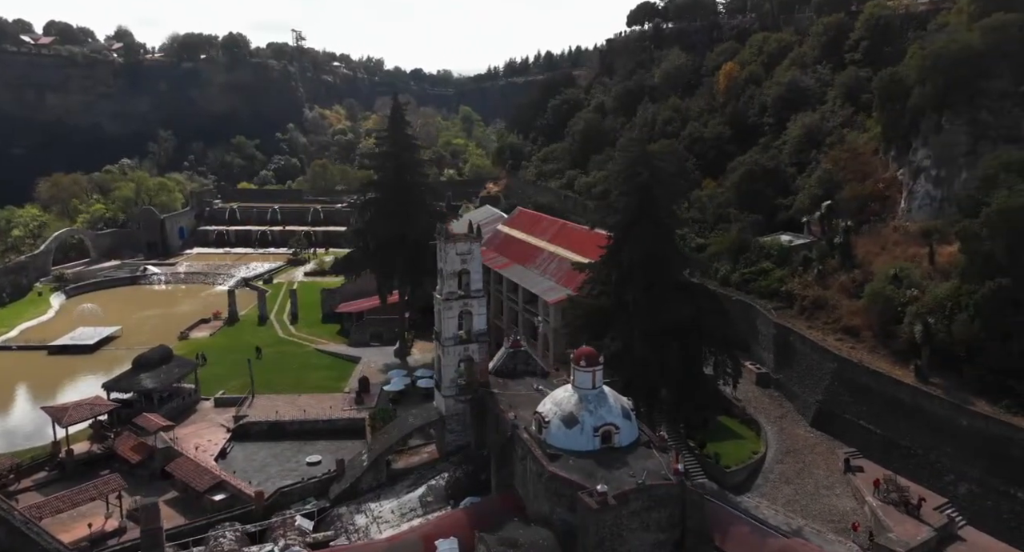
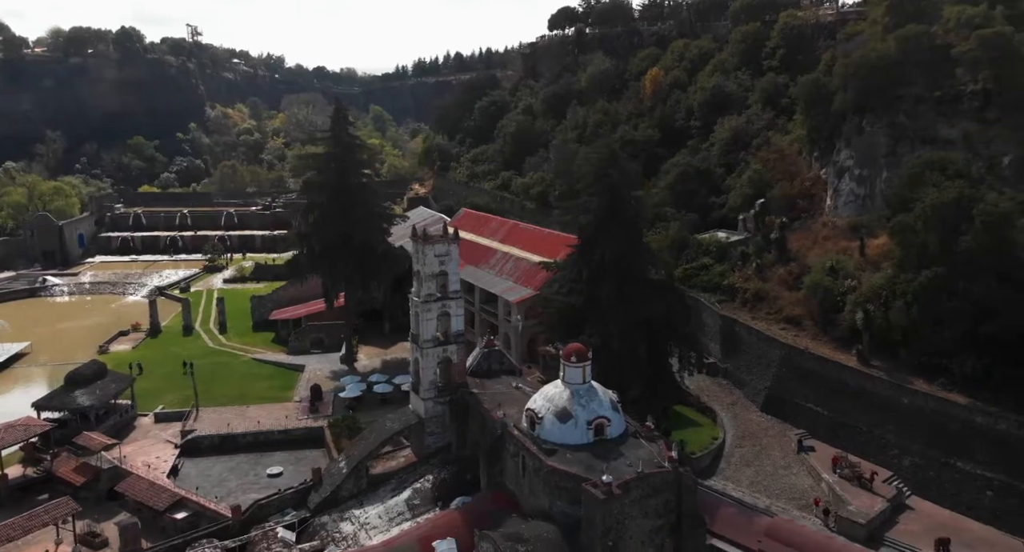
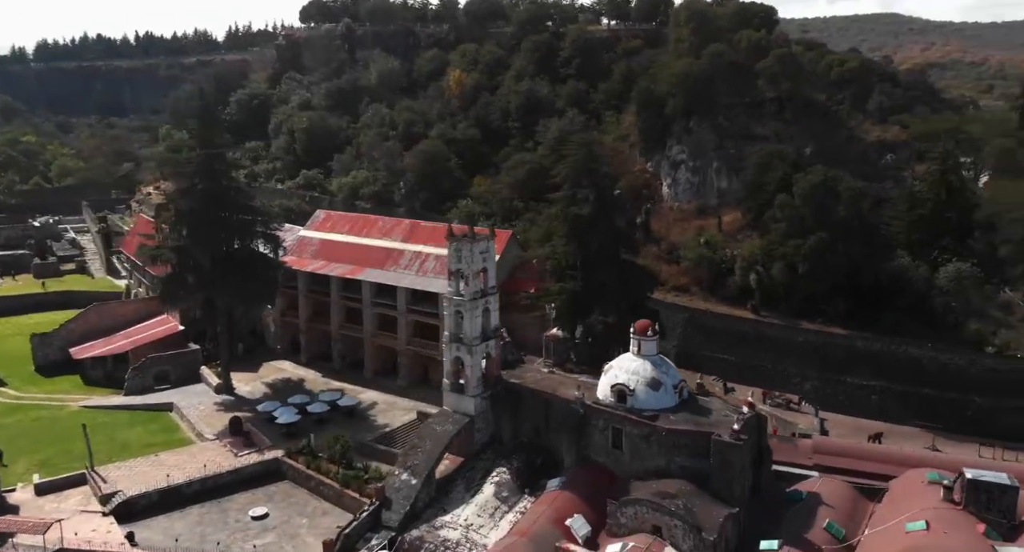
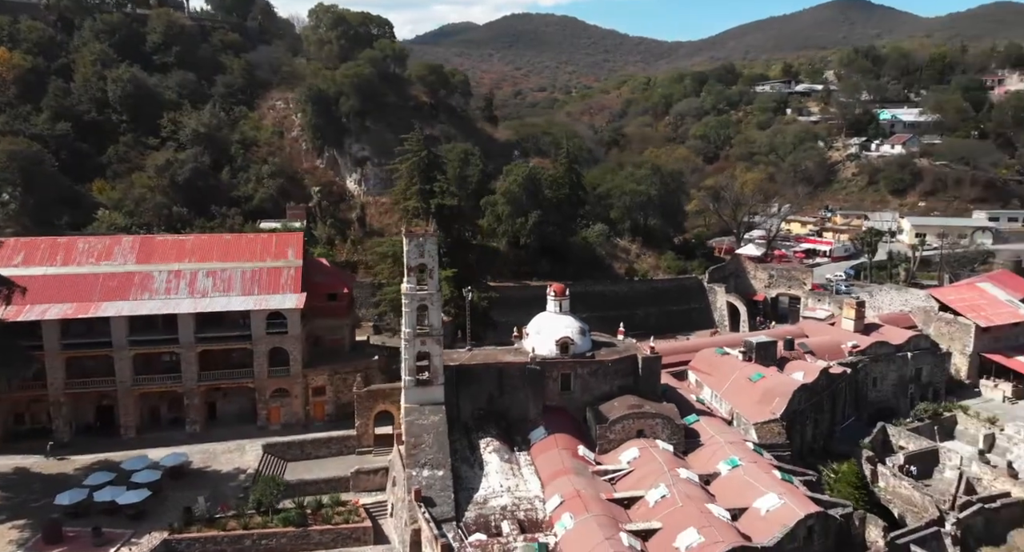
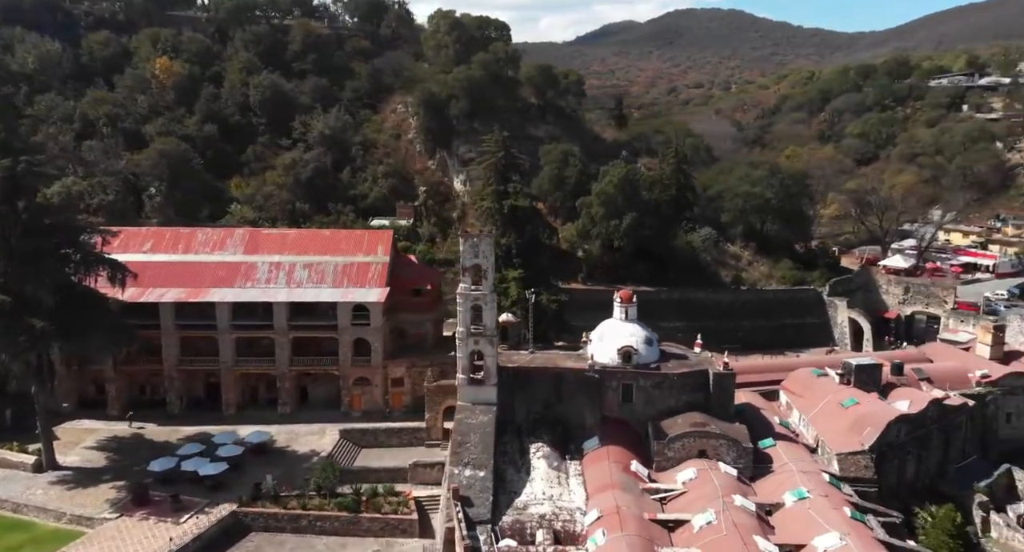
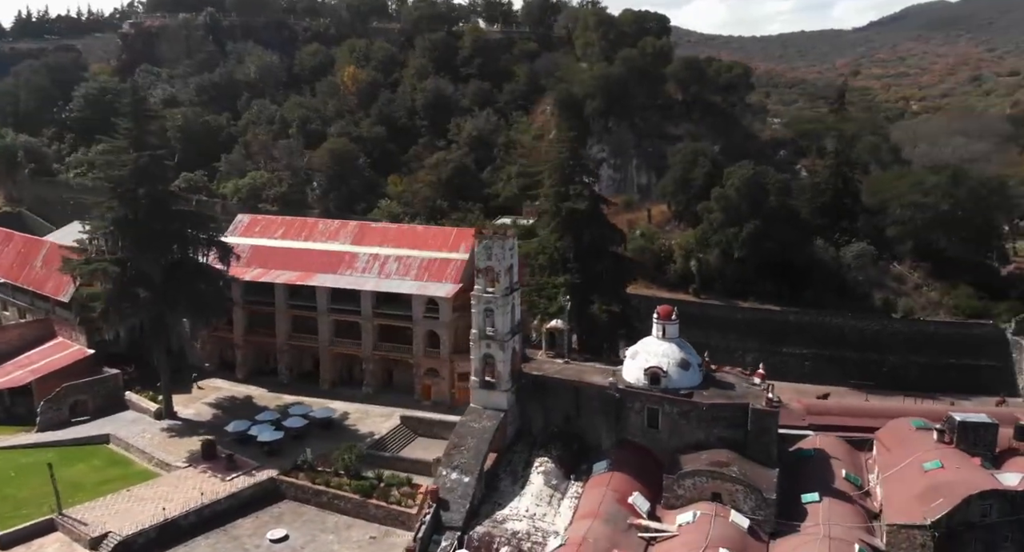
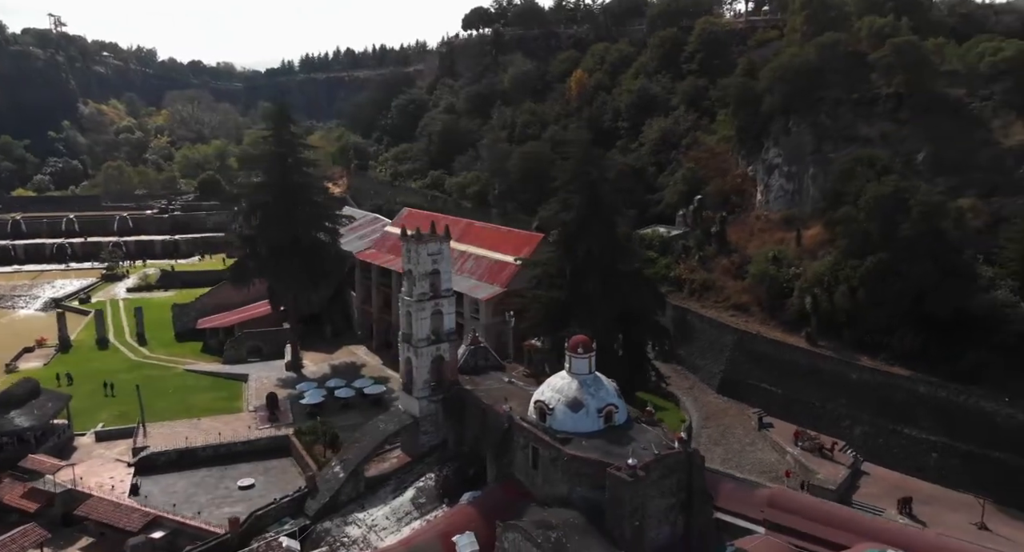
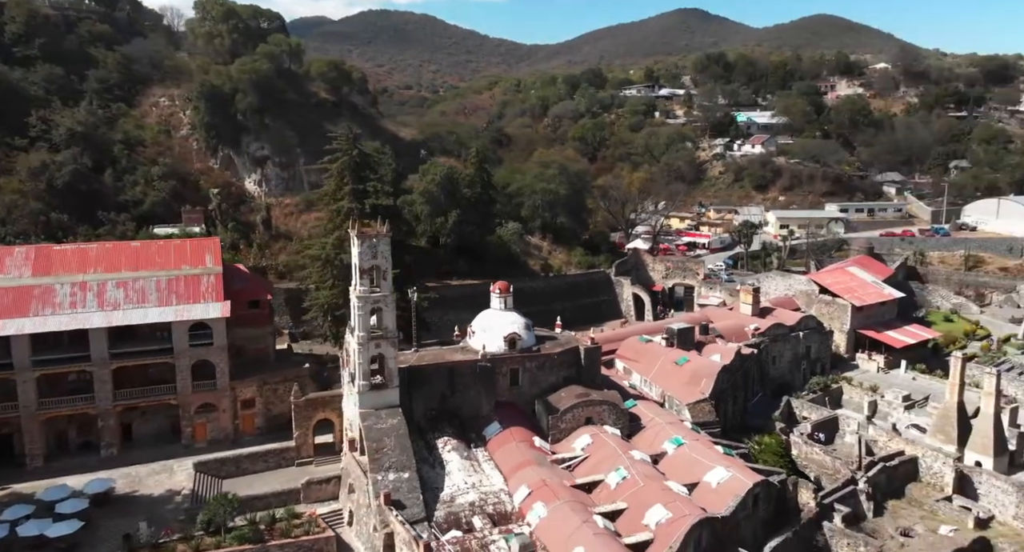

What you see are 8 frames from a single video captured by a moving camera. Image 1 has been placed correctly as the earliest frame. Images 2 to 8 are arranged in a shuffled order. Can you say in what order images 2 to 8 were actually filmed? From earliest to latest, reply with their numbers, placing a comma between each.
2, 7, 3, 6, 5, 4, 8
